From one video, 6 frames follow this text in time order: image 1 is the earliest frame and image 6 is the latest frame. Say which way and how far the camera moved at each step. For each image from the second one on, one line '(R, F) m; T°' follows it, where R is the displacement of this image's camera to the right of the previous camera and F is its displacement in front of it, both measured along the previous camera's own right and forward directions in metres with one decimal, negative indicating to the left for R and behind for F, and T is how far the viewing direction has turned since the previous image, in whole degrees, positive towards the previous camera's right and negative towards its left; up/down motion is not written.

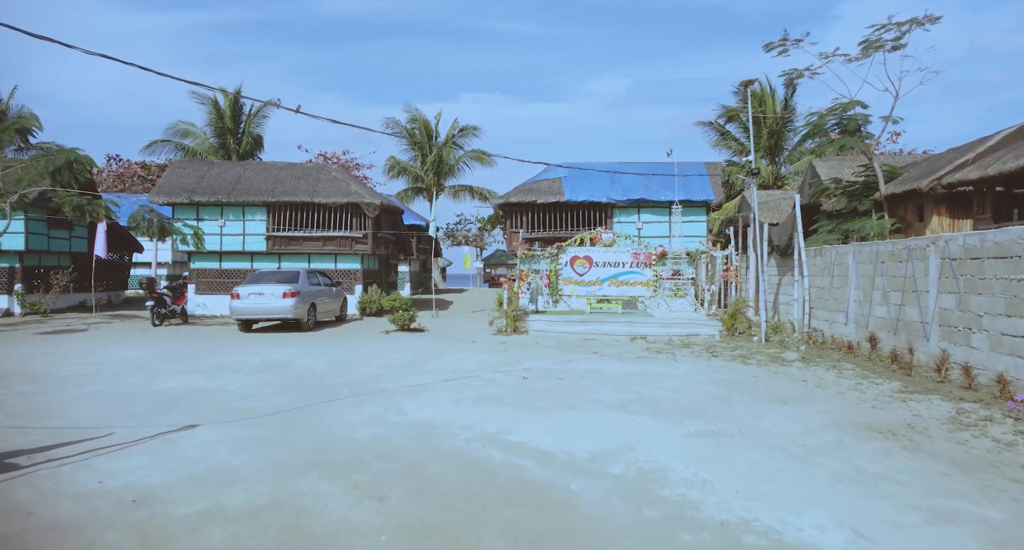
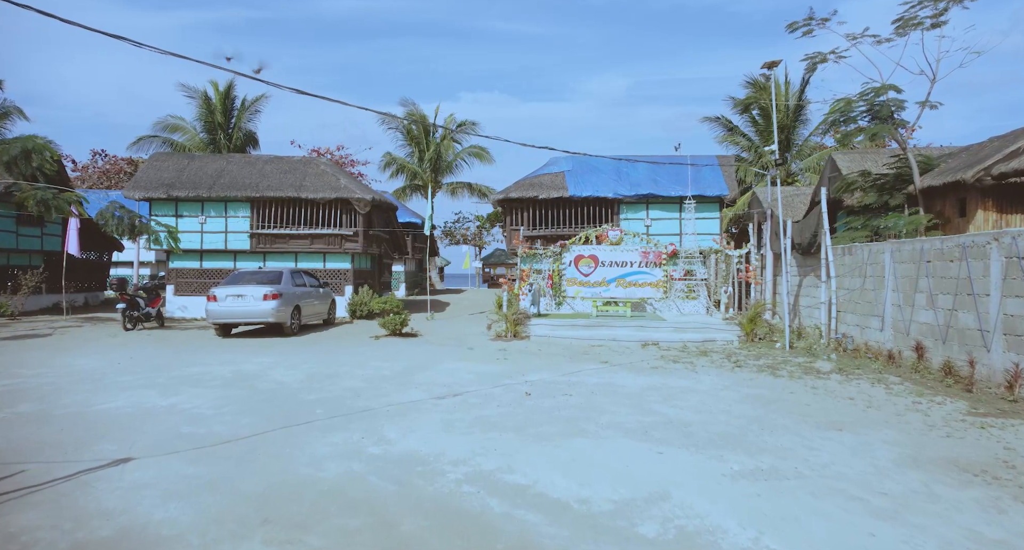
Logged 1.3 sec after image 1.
(0.0, +1.0) m; 0°
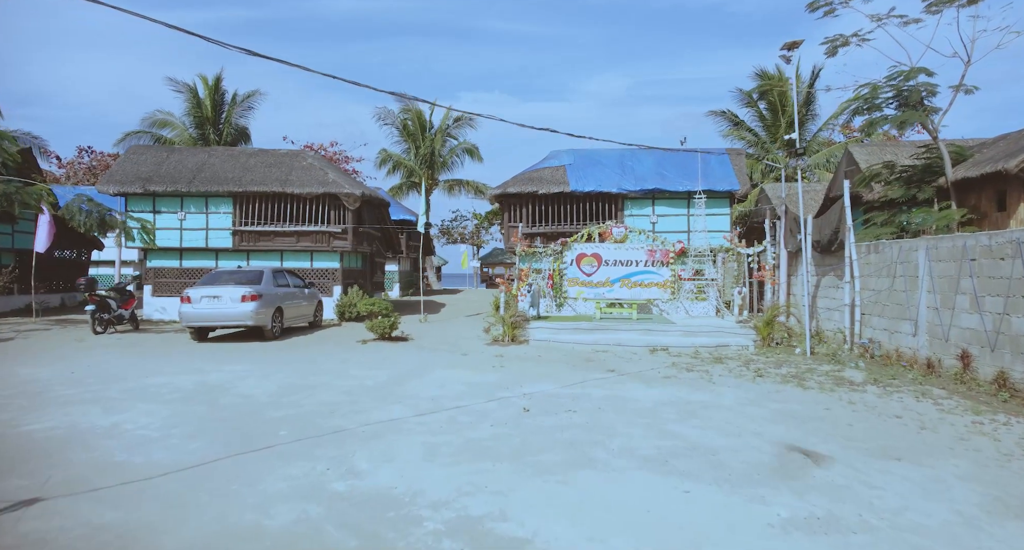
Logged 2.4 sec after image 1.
(0.0, +0.9) m; 0°
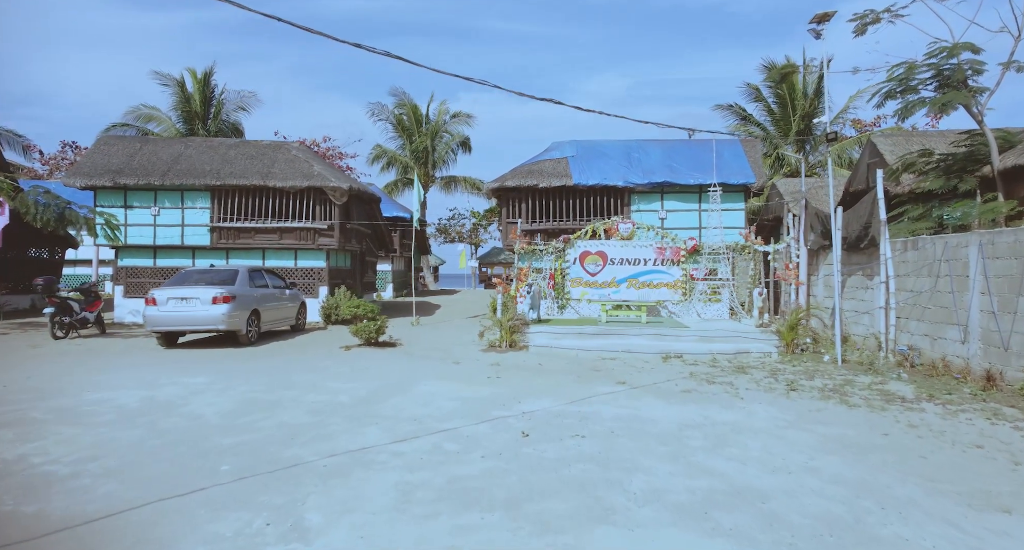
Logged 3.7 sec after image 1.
(0.0, +1.0) m; 0°
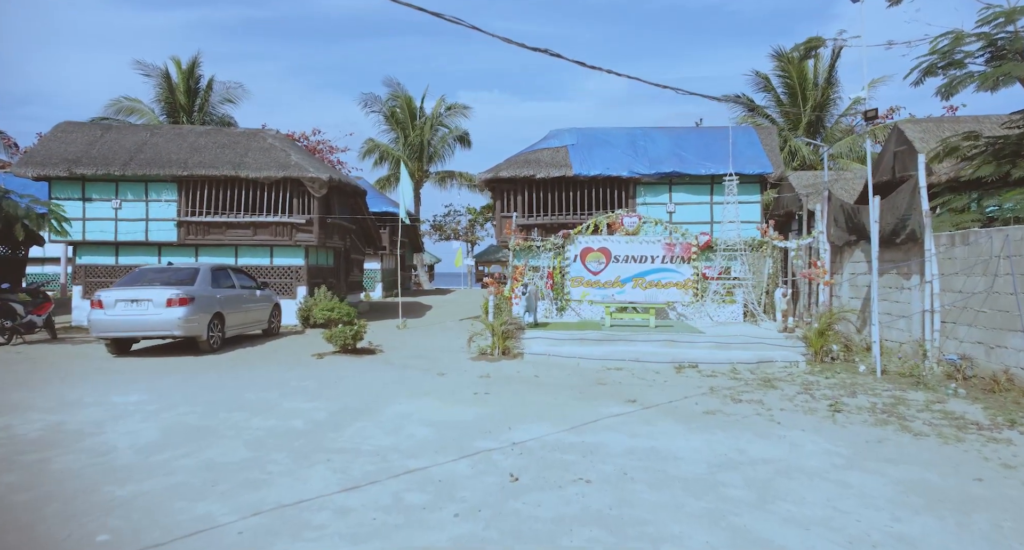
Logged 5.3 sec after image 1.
(+0.1, +1.2) m; 0°
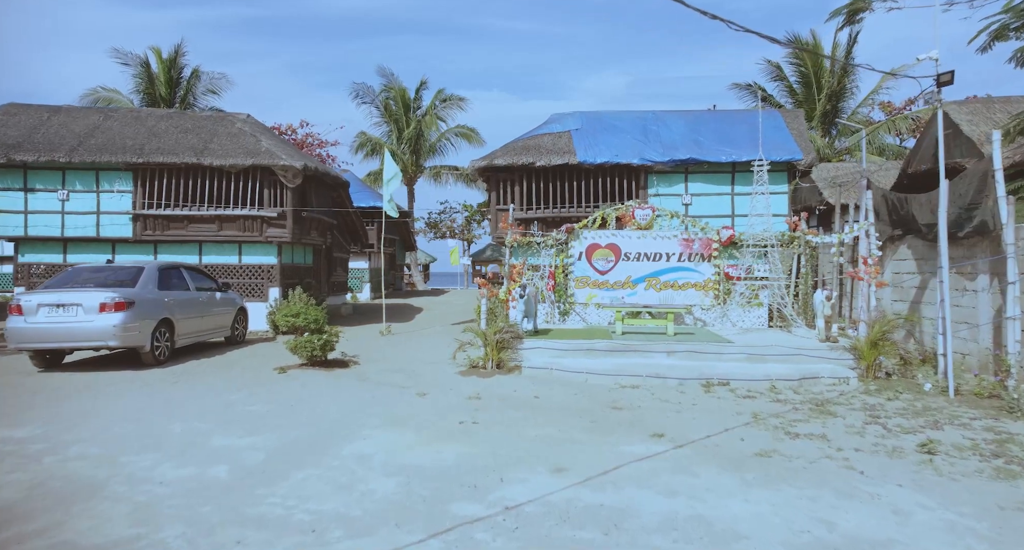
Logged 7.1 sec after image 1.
(0.0, +1.4) m; 0°
